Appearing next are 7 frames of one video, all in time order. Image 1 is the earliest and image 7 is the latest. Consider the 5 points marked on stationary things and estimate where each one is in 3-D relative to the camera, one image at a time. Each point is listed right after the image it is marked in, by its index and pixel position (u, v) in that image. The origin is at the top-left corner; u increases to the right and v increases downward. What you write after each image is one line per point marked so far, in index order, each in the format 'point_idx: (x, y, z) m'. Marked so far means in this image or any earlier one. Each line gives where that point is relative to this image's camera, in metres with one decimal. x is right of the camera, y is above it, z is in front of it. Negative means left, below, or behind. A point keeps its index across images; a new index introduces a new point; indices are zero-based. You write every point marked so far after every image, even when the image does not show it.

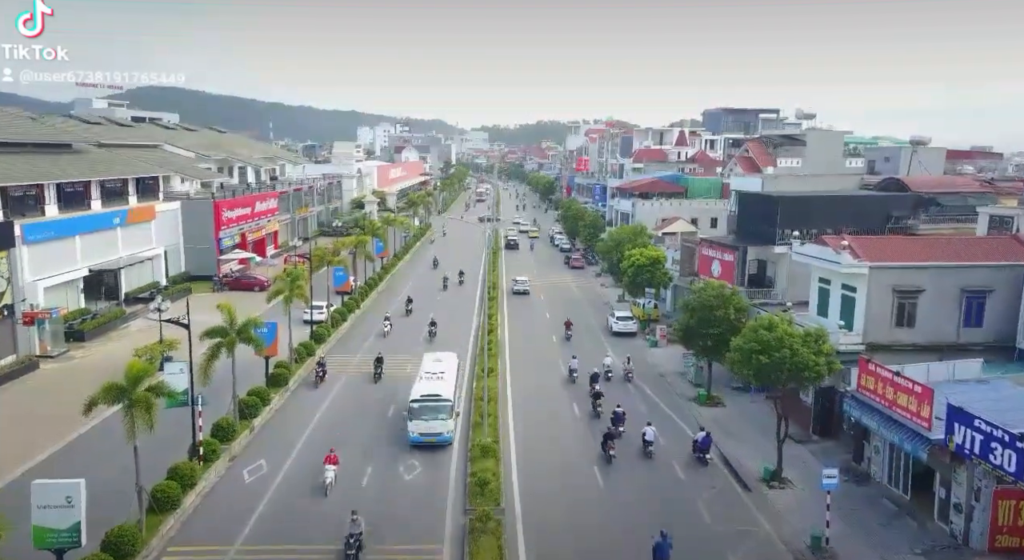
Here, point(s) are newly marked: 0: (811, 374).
0: (+7.3, -2.3, +19.6) m
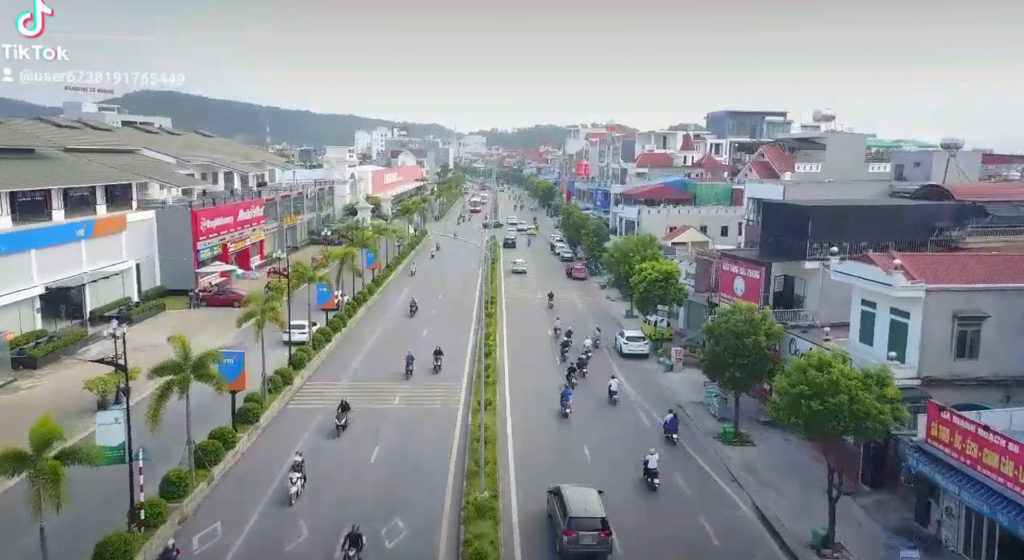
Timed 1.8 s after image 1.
0: (+7.4, -2.9, +16.3) m
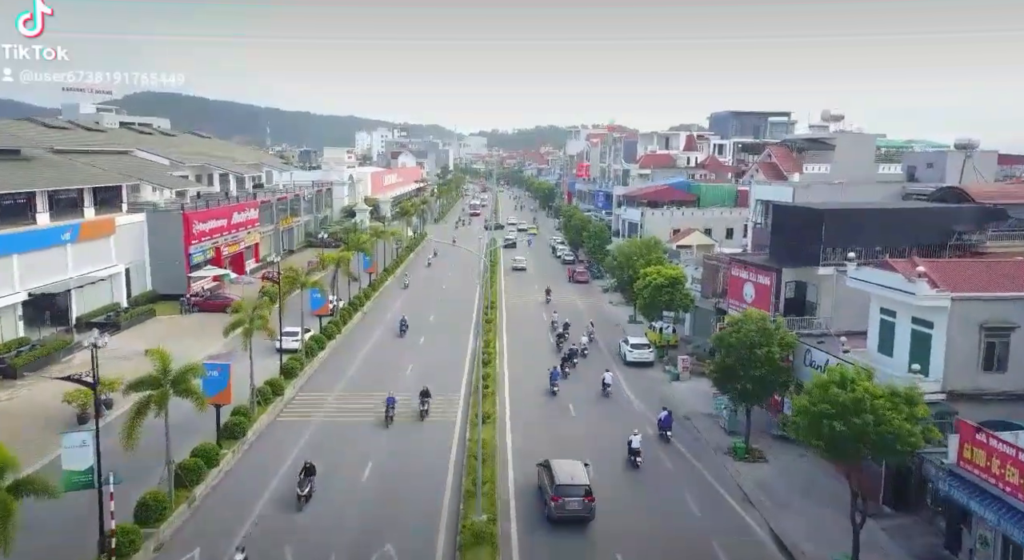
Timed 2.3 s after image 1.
0: (+7.4, -3.2, +15.0) m
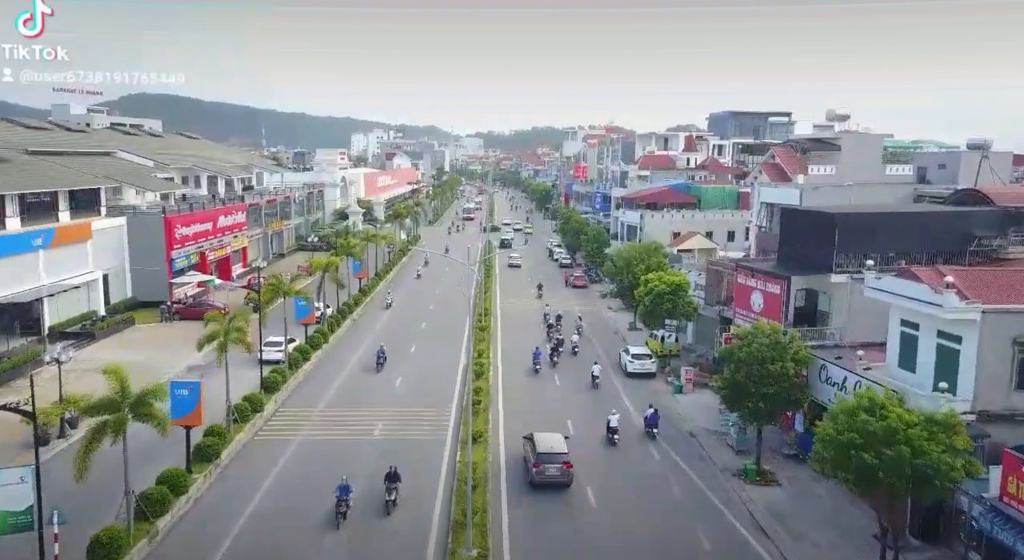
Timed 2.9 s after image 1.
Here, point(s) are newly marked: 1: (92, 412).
0: (+7.2, -3.4, +13.4) m
1: (-8.9, -2.8, +16.8) m
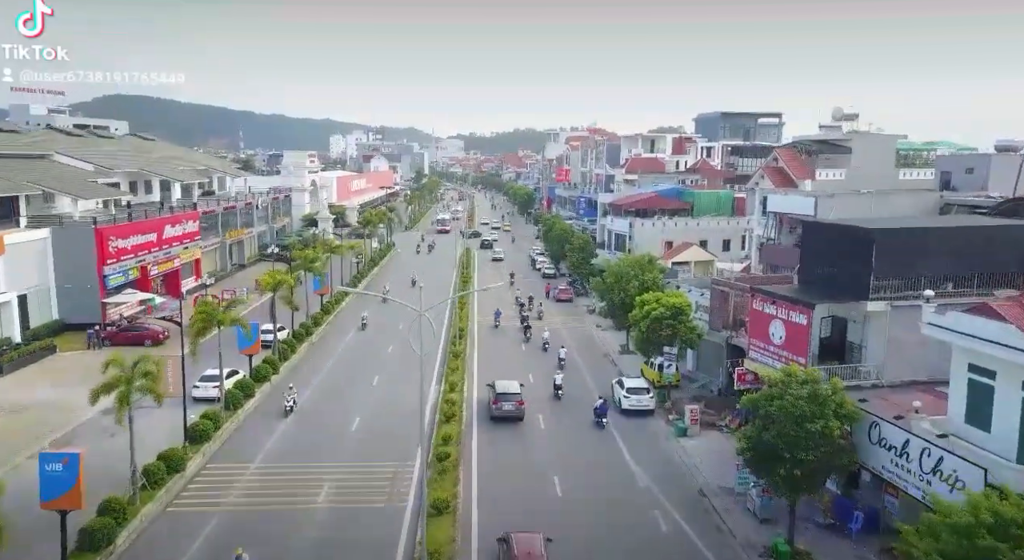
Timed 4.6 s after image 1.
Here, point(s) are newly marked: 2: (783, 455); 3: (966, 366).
0: (+6.8, -4.2, +9.1) m
1: (-9.3, -3.6, +12.1) m
2: (+5.8, -3.7, +16.9) m
3: (+9.7, -1.8, +16.8) m
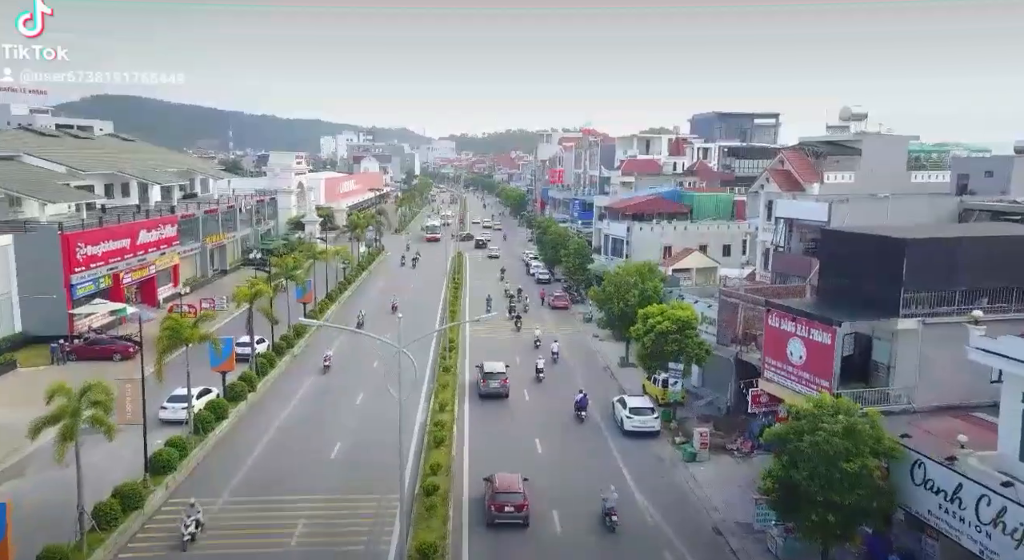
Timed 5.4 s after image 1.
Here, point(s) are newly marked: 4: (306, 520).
0: (+6.8, -4.5, +7.1) m
1: (-9.4, -4.0, +9.9) m
2: (+5.7, -4.1, +14.9) m
3: (+9.6, -2.2, +14.9) m
4: (-5.2, -6.0, +19.7) m
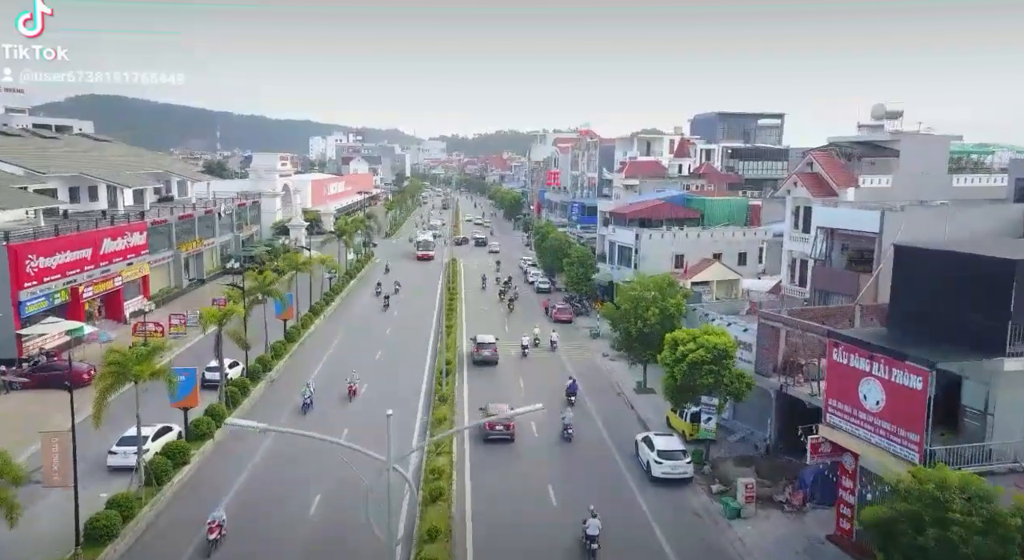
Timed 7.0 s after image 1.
0: (+7.3, -5.1, +3.4) m
1: (-8.9, -4.6, +6.0) m
2: (+6.1, -4.7, +11.2) m
3: (+10.0, -2.8, +11.2) m
4: (-4.8, -6.6, +15.8) m
